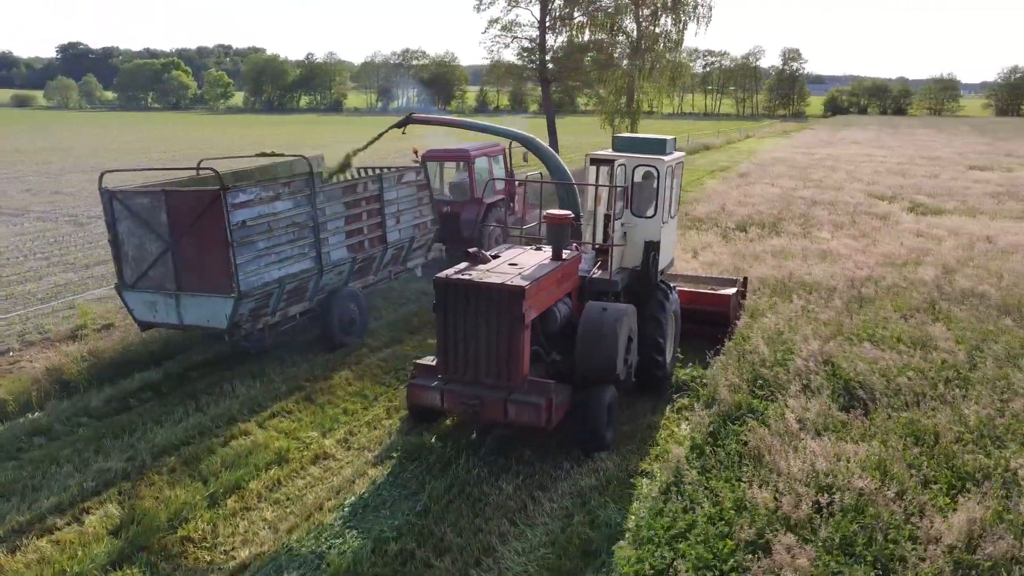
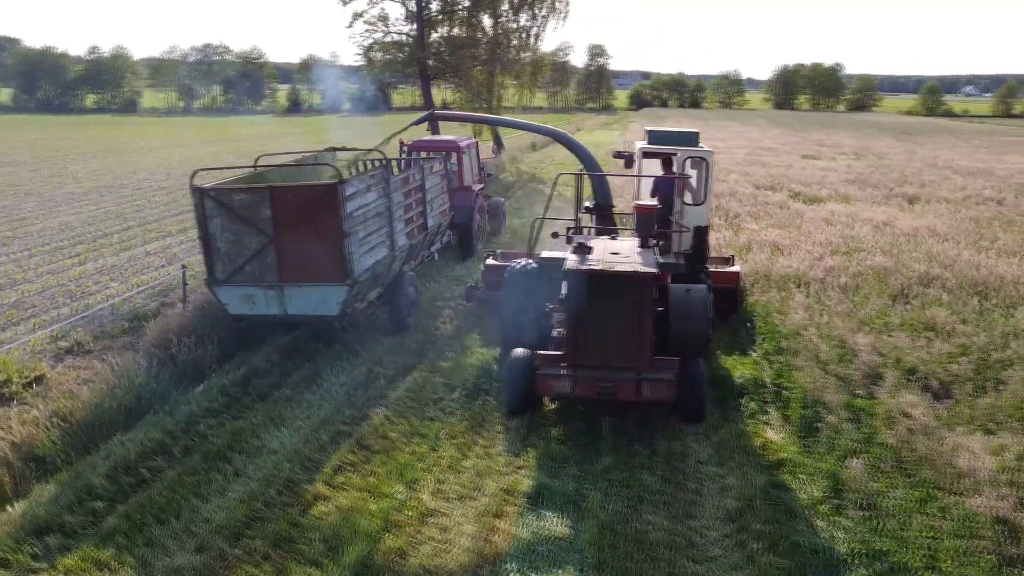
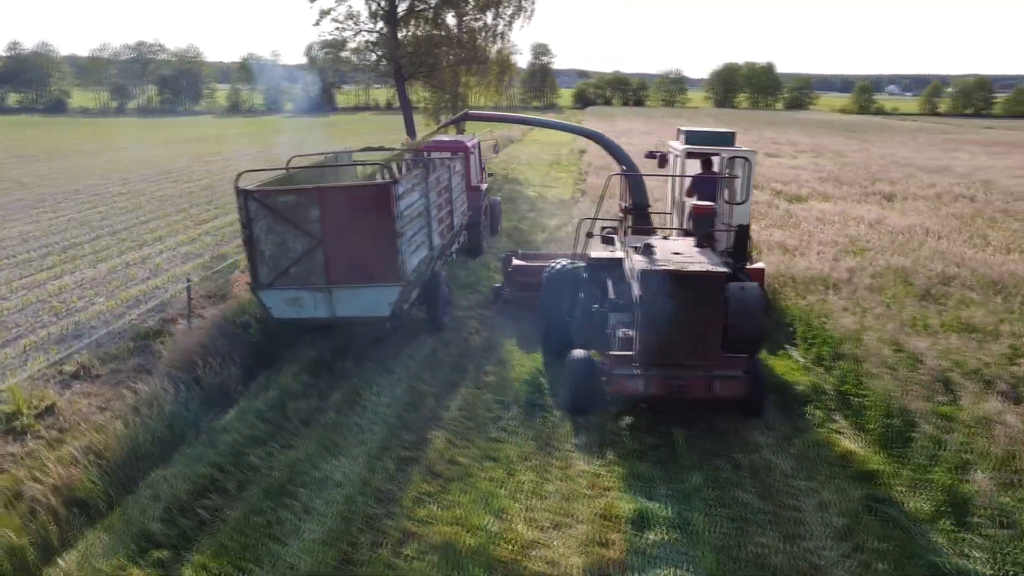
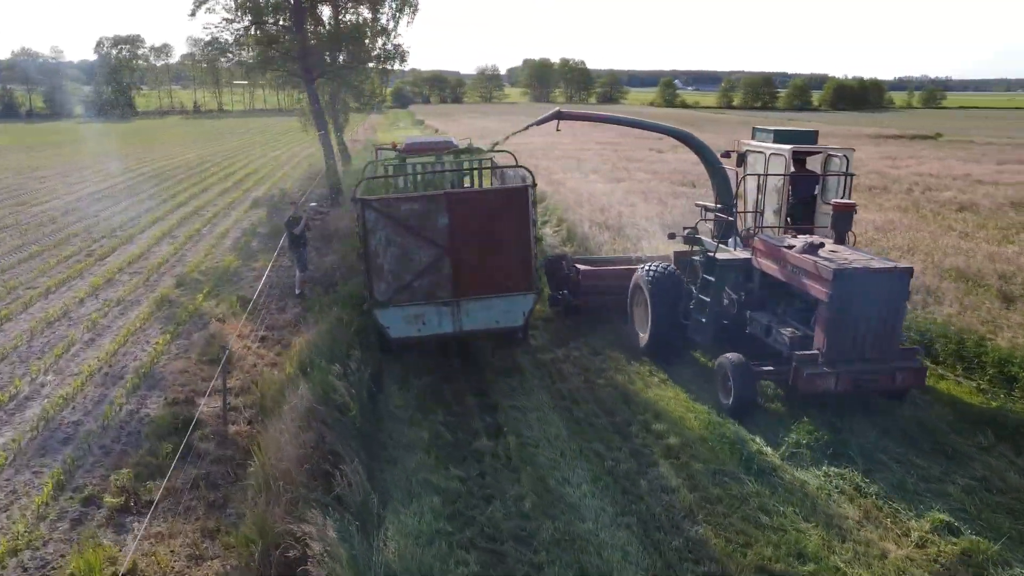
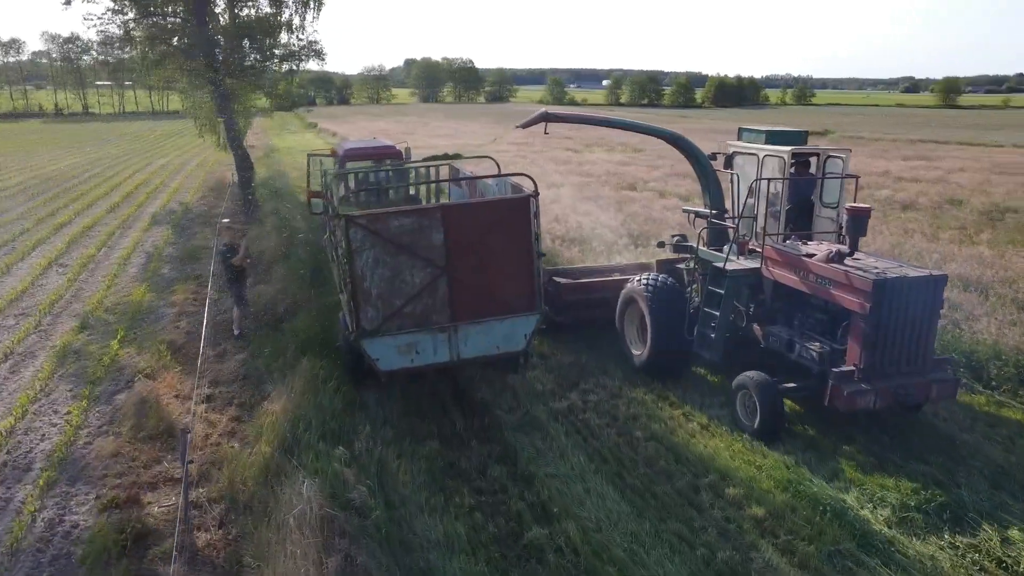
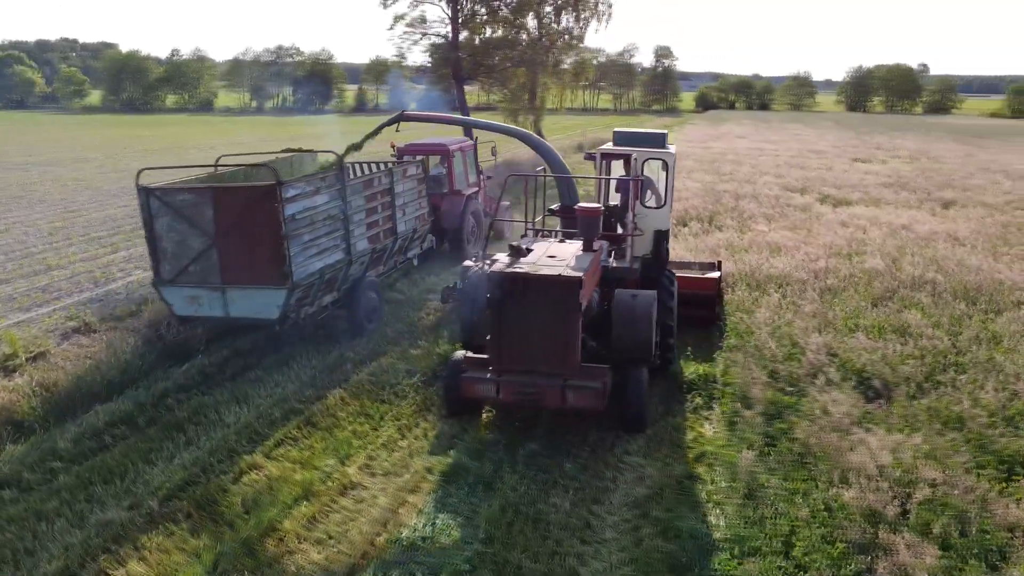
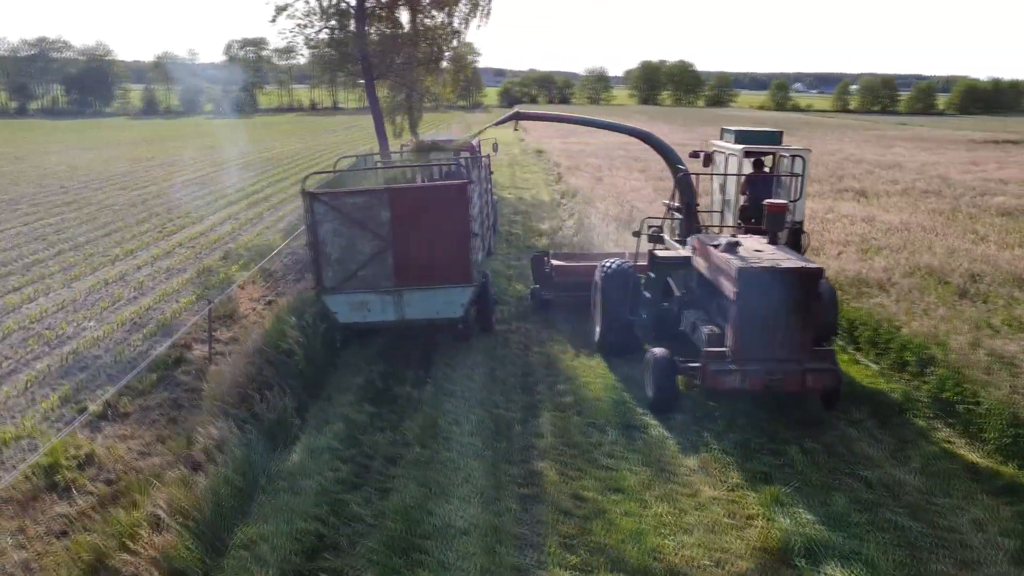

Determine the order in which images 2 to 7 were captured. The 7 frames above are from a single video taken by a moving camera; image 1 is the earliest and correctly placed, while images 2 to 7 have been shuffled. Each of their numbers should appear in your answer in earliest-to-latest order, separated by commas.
6, 2, 3, 7, 4, 5
